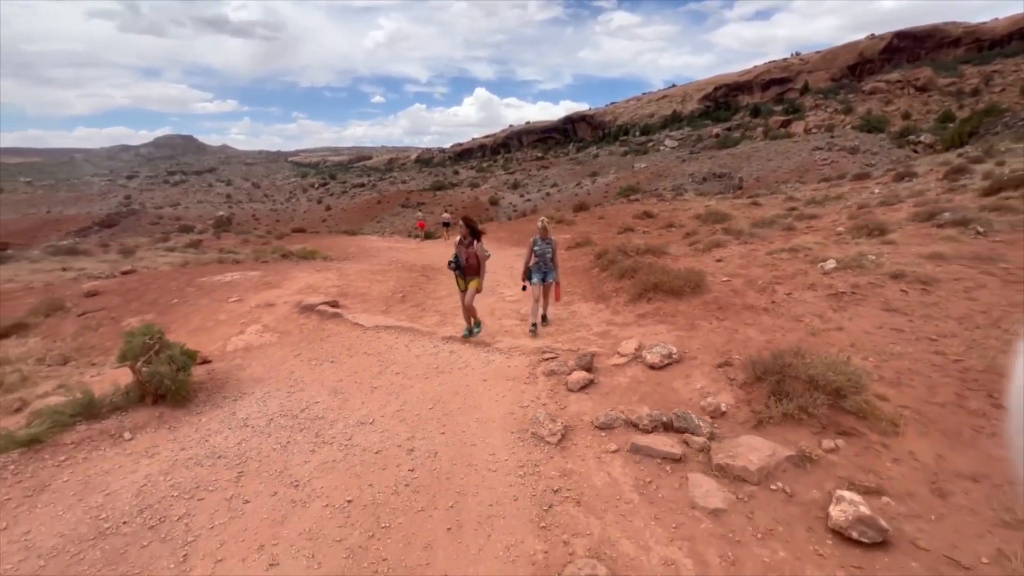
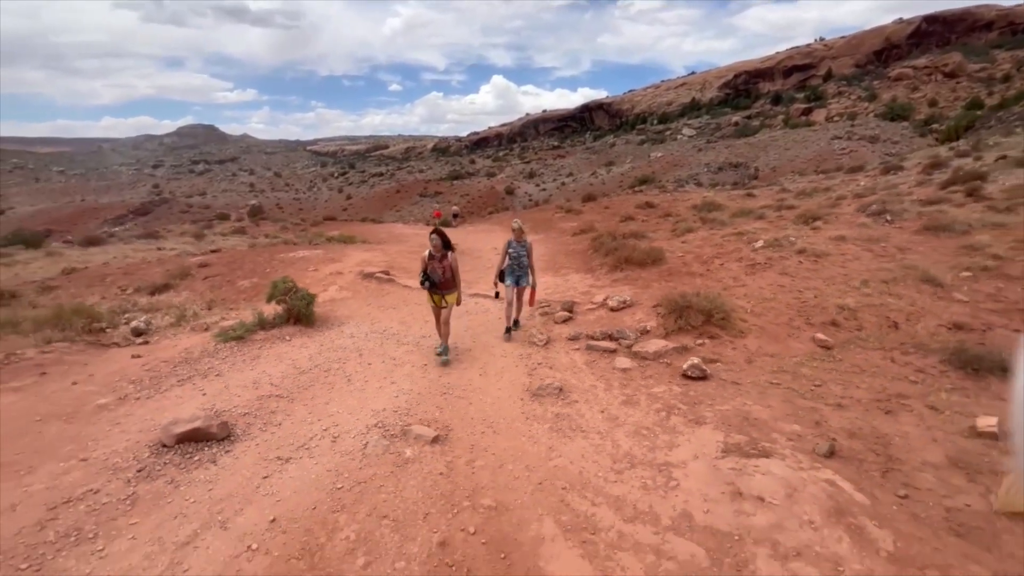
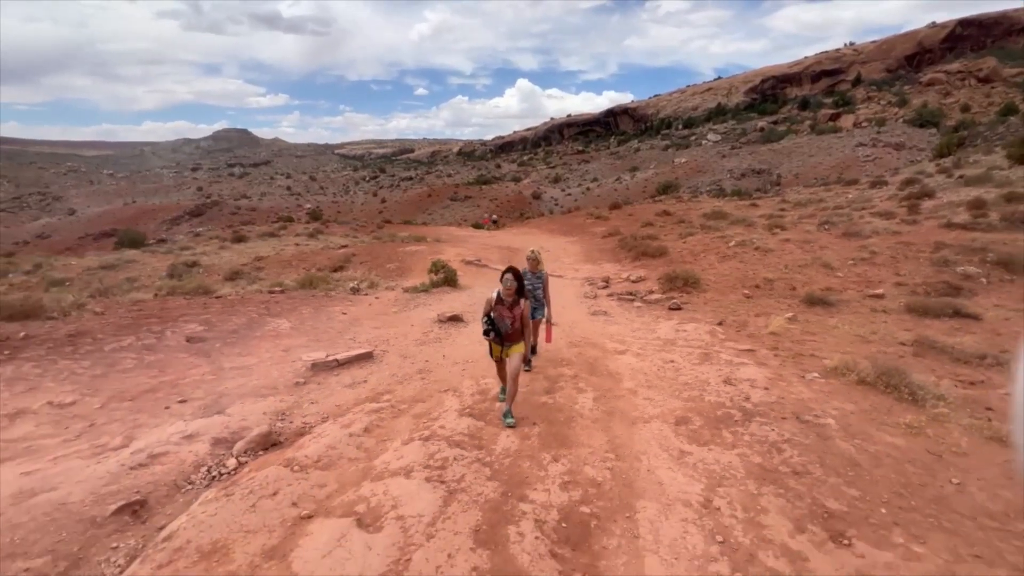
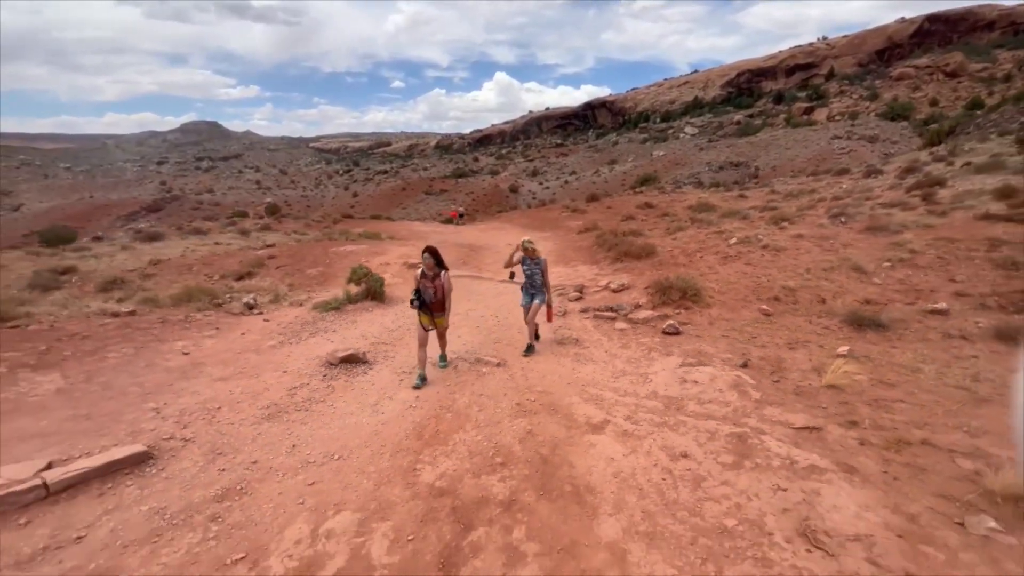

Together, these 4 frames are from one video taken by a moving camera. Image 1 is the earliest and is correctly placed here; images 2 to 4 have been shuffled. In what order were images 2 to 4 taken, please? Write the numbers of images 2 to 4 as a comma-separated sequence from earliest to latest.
2, 4, 3
